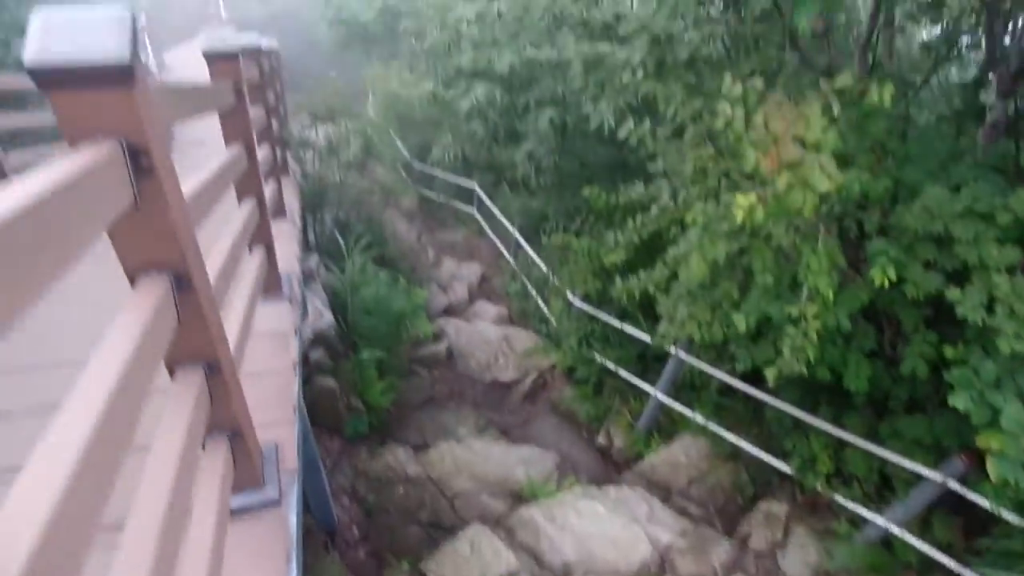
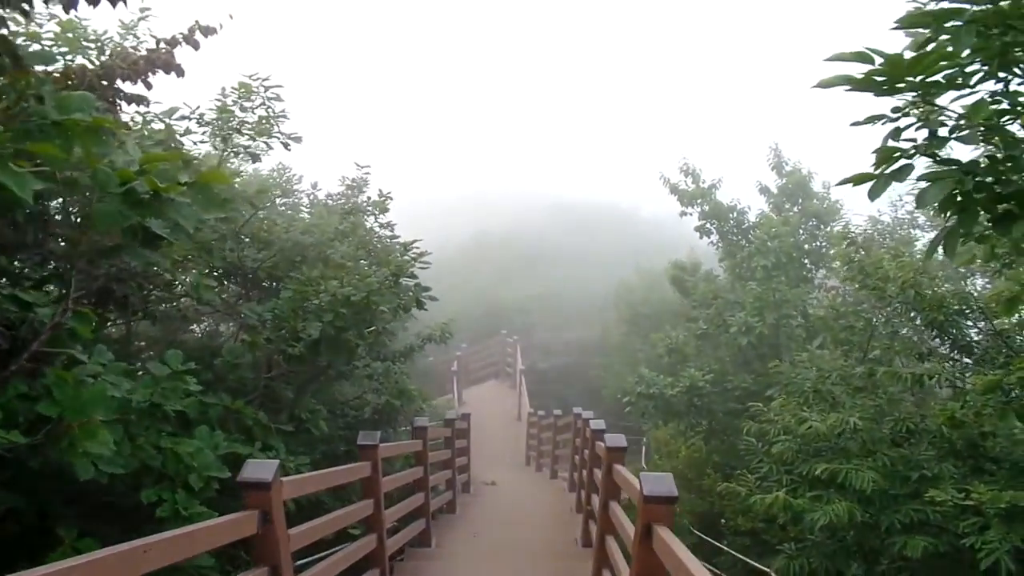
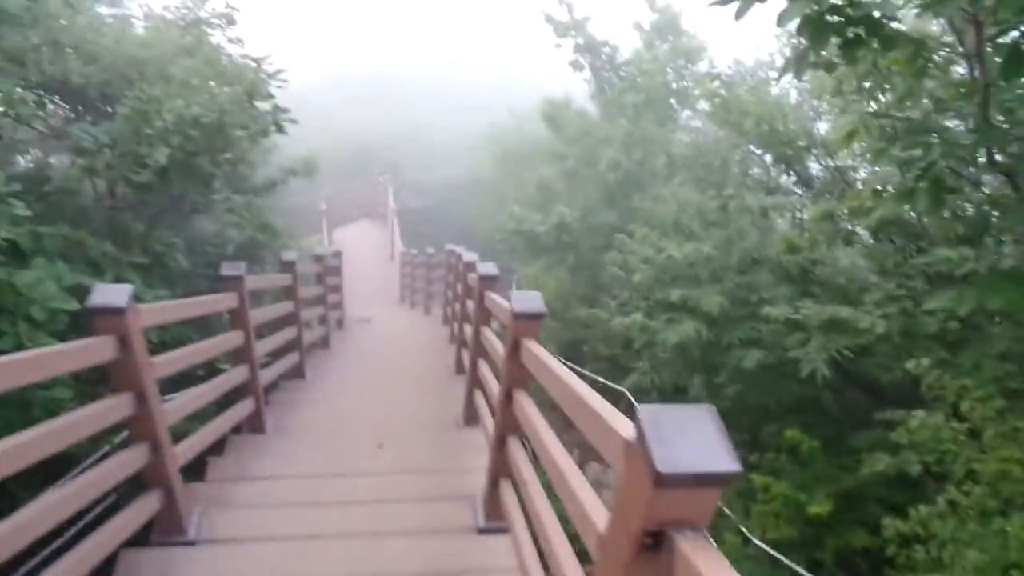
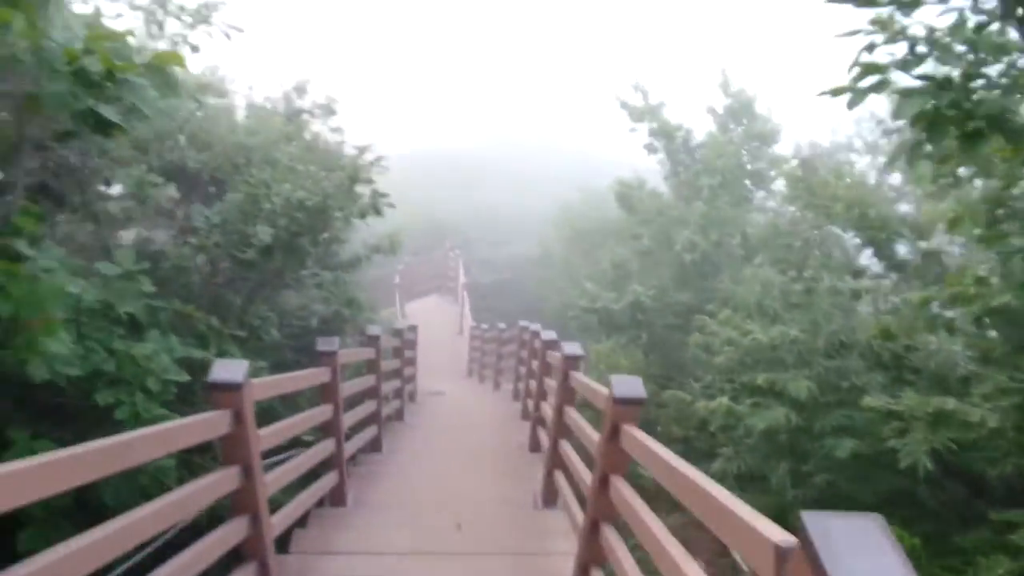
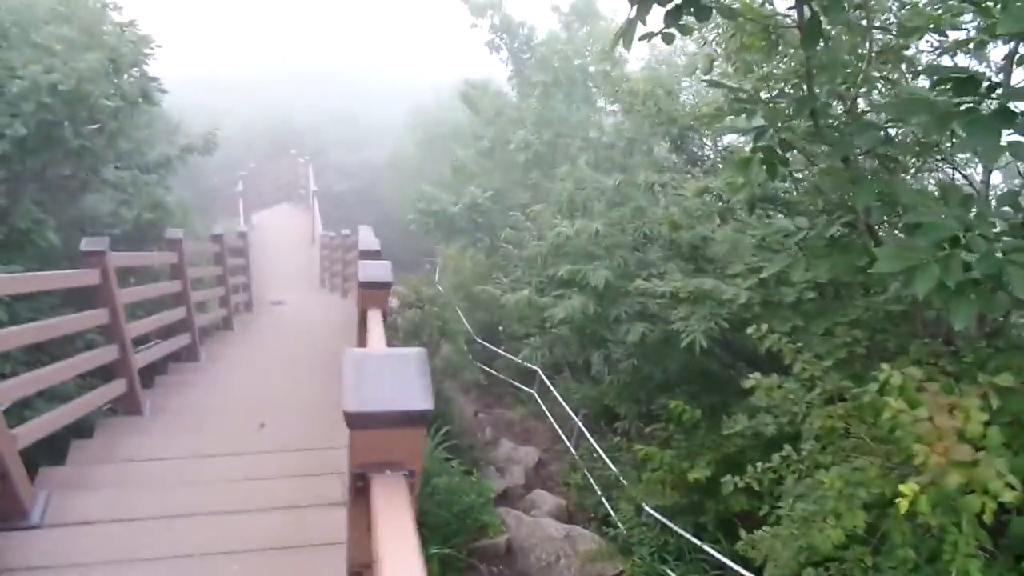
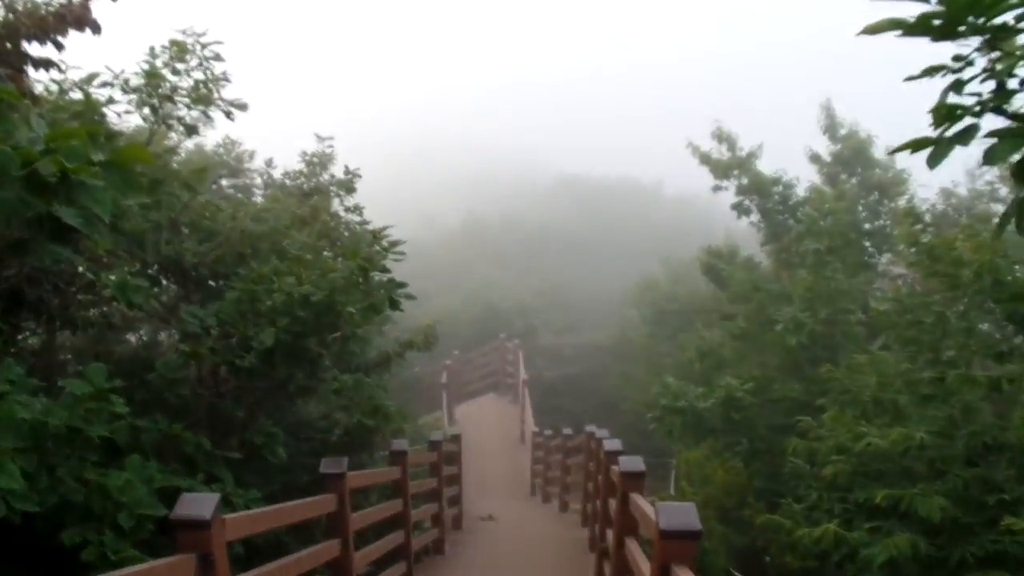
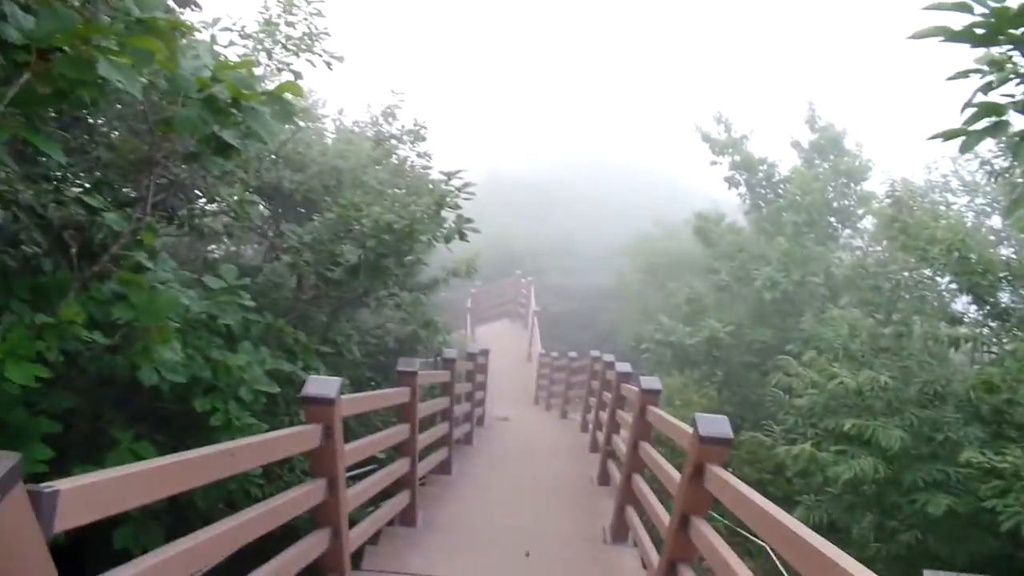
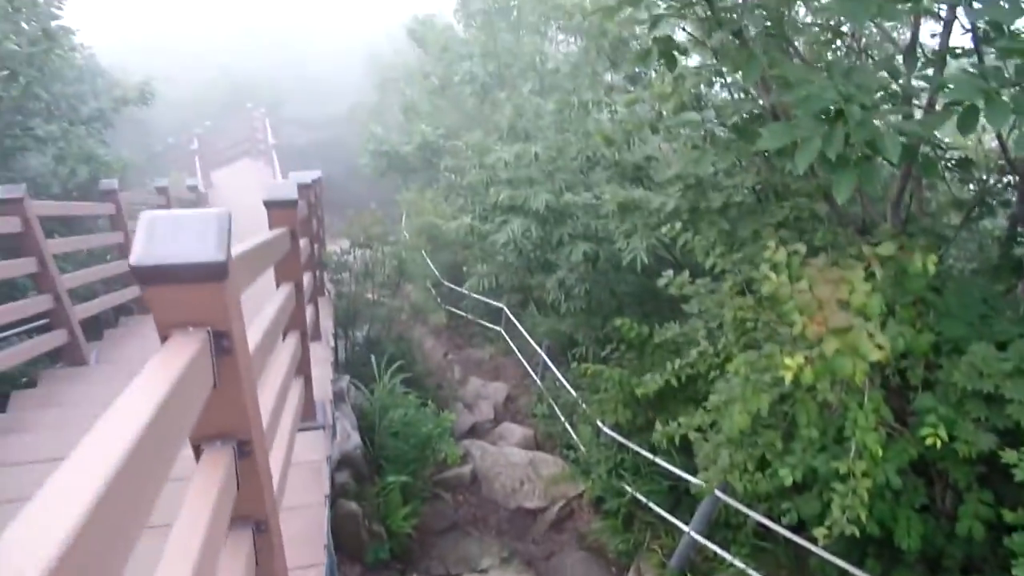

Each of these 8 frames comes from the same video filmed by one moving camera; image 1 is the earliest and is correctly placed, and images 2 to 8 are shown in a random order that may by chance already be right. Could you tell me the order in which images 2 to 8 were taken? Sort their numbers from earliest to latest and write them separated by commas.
8, 5, 3, 4, 7, 2, 6
